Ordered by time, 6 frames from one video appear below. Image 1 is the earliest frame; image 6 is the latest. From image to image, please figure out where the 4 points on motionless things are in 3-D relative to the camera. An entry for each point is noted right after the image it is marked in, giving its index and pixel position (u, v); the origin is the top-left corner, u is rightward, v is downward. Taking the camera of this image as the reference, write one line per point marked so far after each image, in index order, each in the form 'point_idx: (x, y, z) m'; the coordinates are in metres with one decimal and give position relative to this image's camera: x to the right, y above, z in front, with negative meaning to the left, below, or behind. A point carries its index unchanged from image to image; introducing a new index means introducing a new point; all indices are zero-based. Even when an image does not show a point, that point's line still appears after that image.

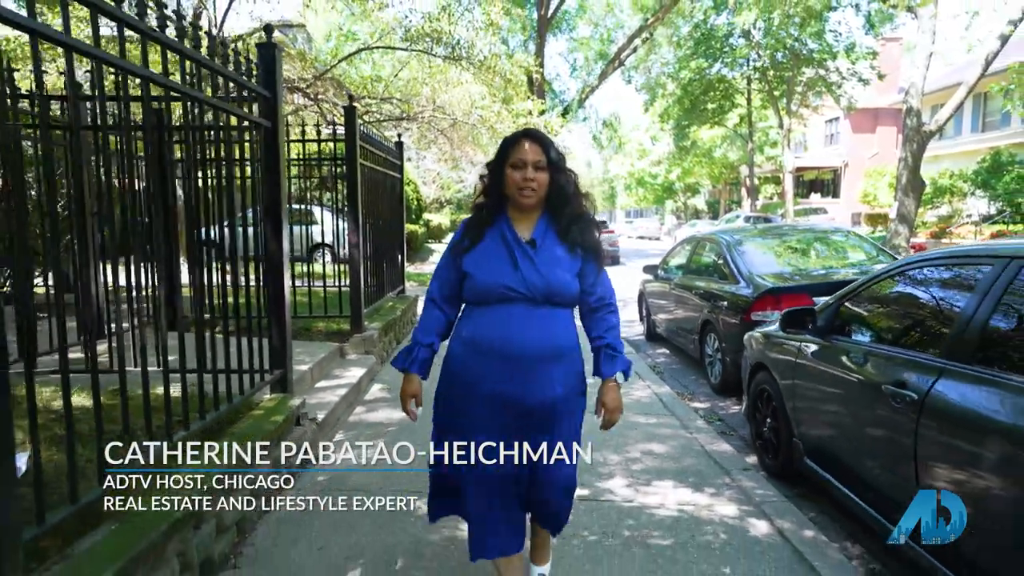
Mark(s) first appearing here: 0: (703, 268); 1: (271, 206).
0: (+2.2, +0.2, +7.6) m
1: (-1.5, +0.5, +4.4) m
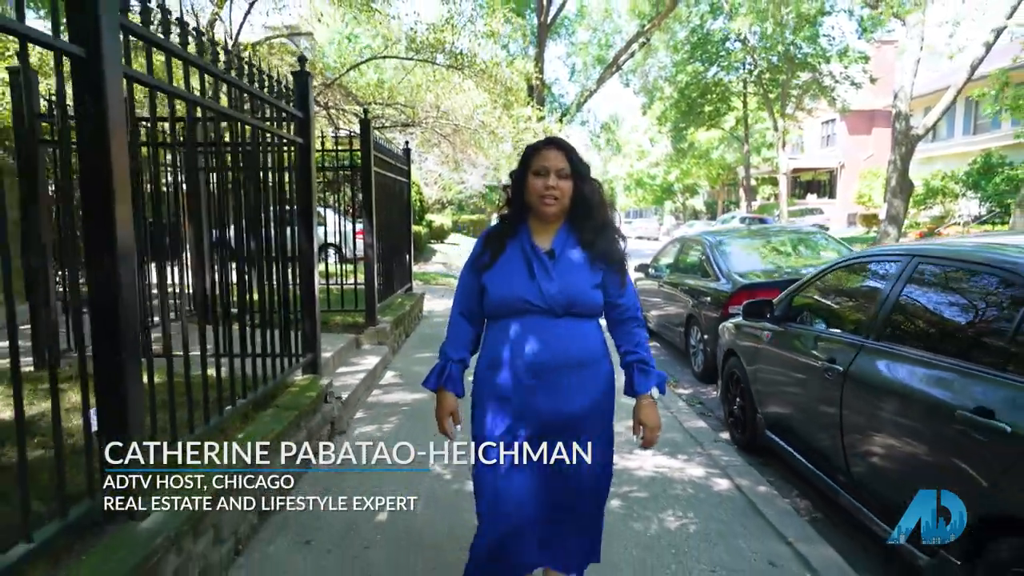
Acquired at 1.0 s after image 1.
0: (+2.2, +0.3, +8.3) m
1: (-1.5, +0.6, +5.0) m
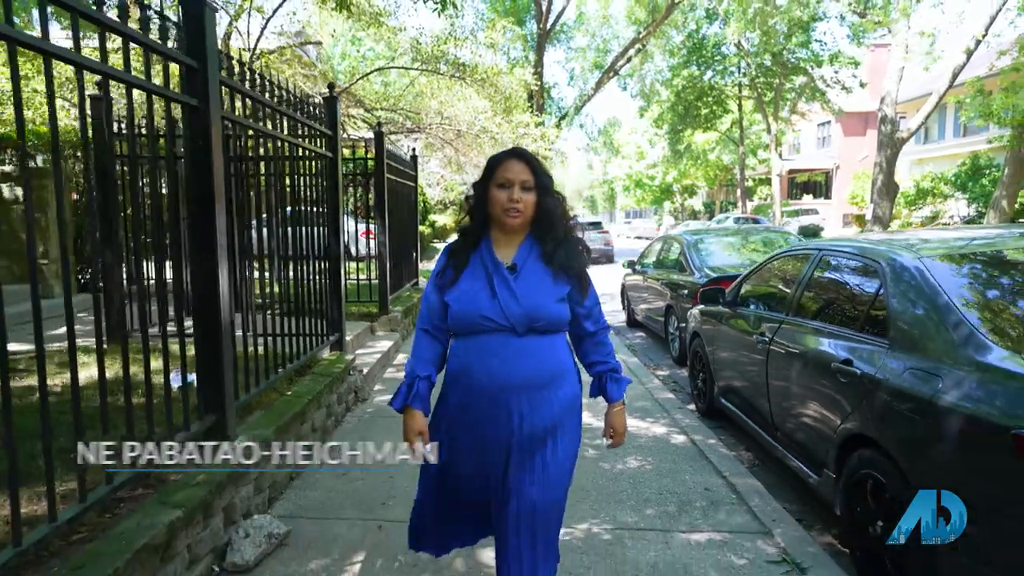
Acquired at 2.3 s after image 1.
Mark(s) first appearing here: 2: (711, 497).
0: (+2.2, +0.3, +9.1) m
1: (-1.6, +0.7, +5.9) m
2: (+1.1, -1.2, +3.7) m
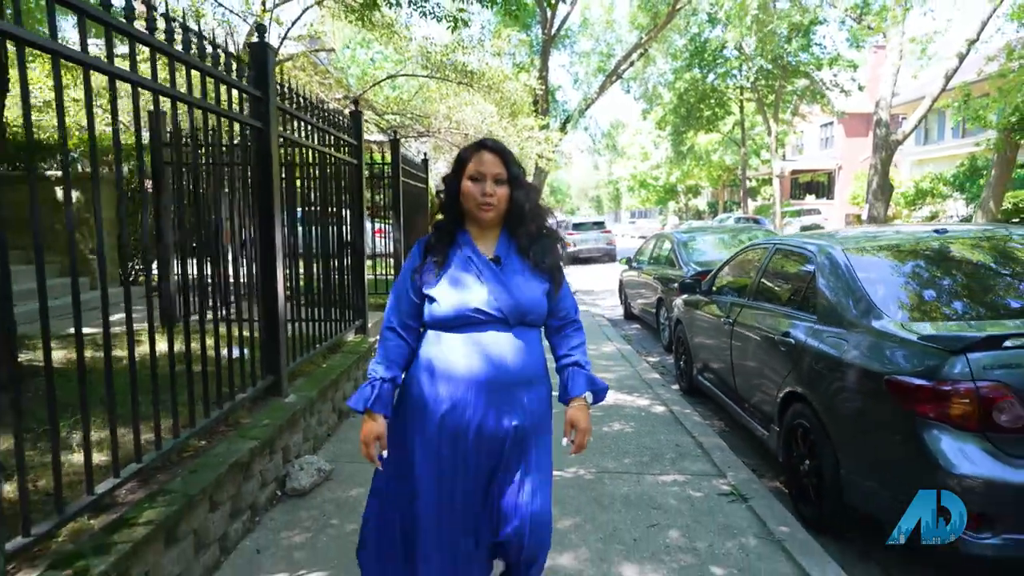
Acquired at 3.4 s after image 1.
0: (+2.2, +0.4, +9.8) m
1: (-1.5, +0.7, +6.6) m
2: (+1.1, -1.1, +4.5) m
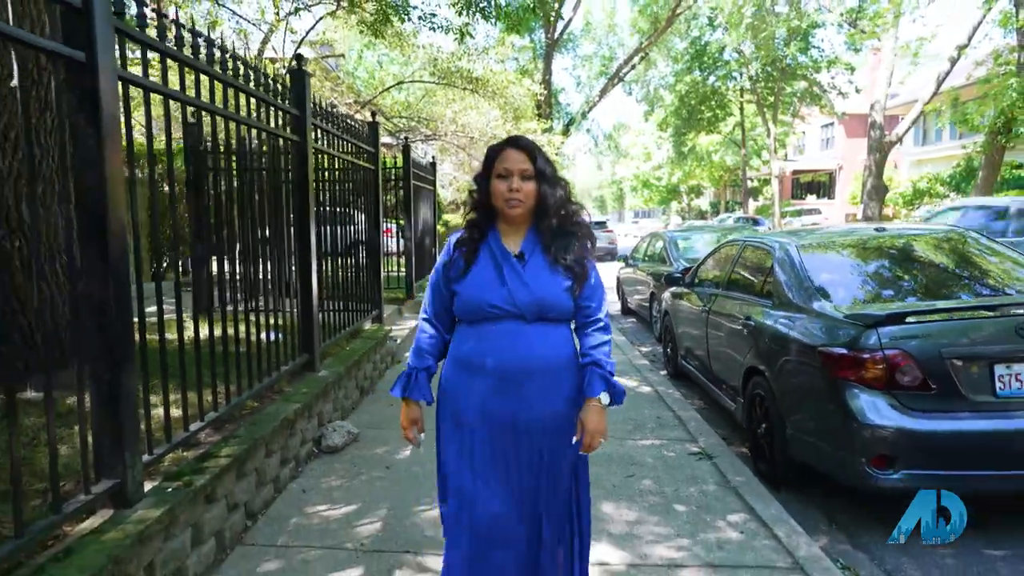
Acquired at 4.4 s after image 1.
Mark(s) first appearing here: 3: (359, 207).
0: (+2.3, +0.5, +10.4) m
1: (-1.5, +0.8, +7.3) m
2: (+1.1, -1.0, +5.1) m
3: (-1.6, +0.8, +6.7) m
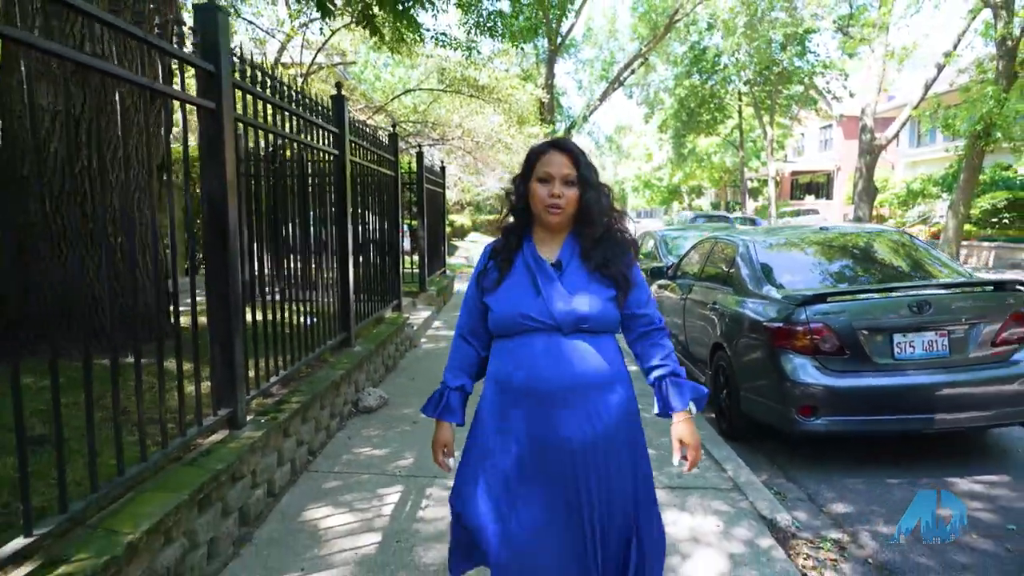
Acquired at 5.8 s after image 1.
0: (+2.3, +0.6, +11.3) m
1: (-1.5, +0.9, +8.1) m
2: (+1.2, -0.9, +6.0) m
3: (-1.5, +0.9, +7.6) m
